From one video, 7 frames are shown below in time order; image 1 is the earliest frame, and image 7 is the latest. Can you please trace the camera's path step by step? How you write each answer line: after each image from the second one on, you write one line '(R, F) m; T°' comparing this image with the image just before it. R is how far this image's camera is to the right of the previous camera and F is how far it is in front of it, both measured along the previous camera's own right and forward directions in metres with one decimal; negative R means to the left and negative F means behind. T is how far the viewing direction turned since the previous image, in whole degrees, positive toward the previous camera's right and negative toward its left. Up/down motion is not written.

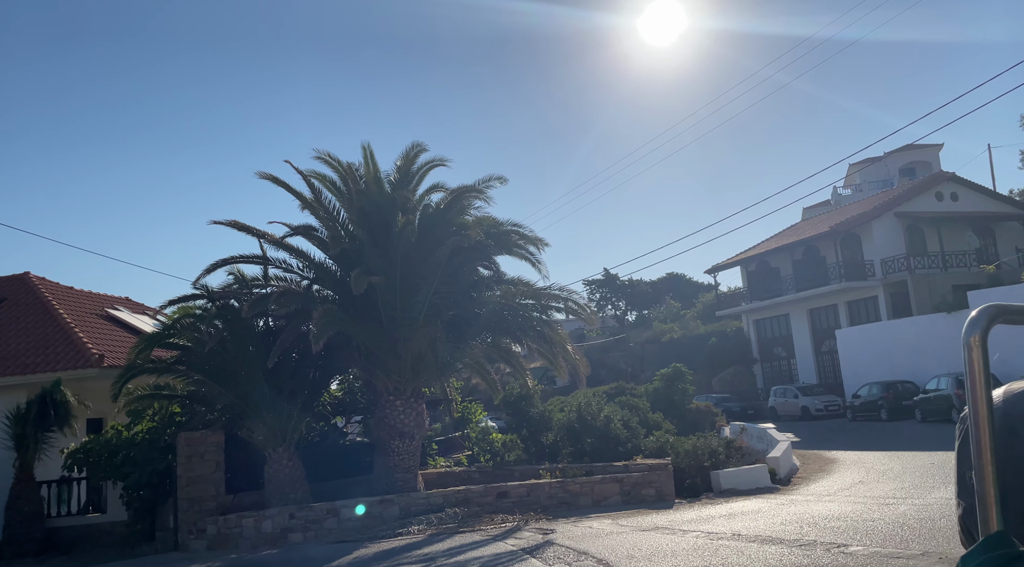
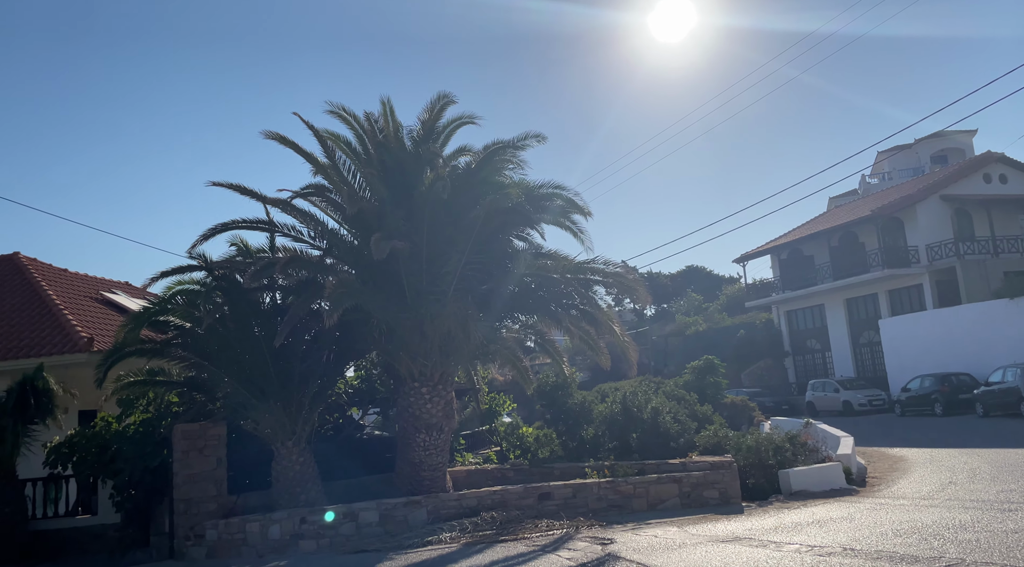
(-0.5, +1.8) m; -1°
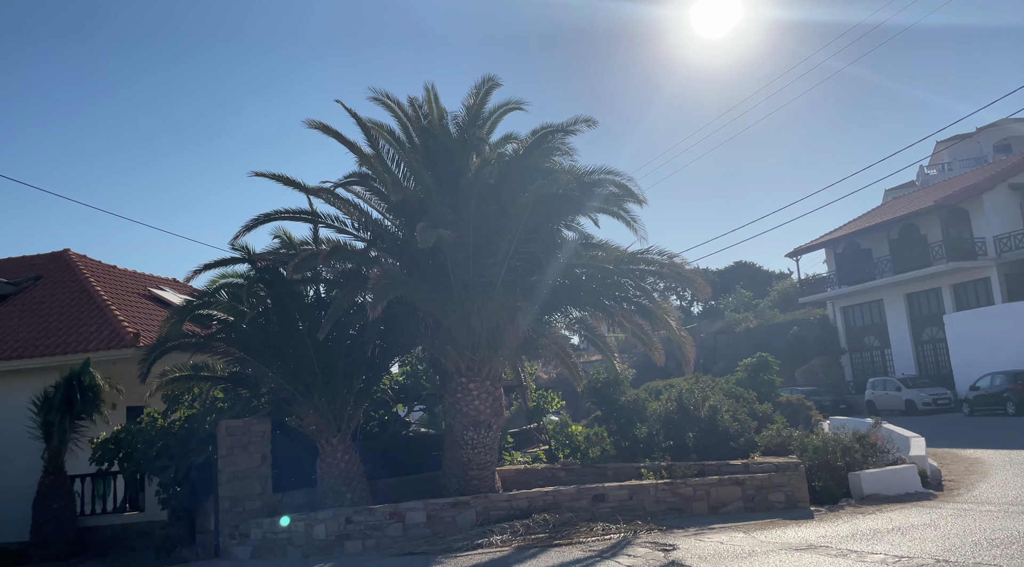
(-0.1, +0.5) m; -3°
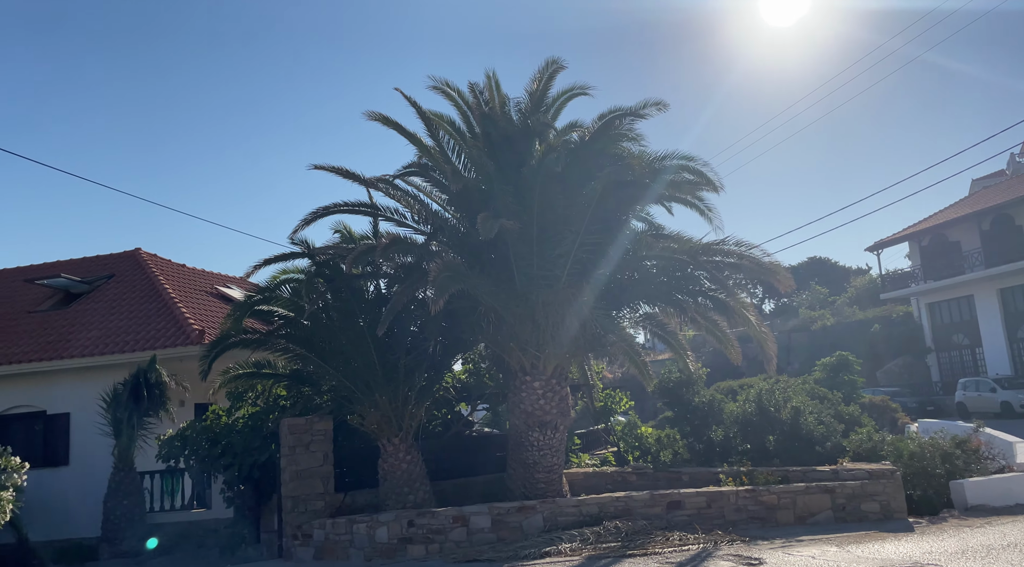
(0.0, +0.5) m; -5°
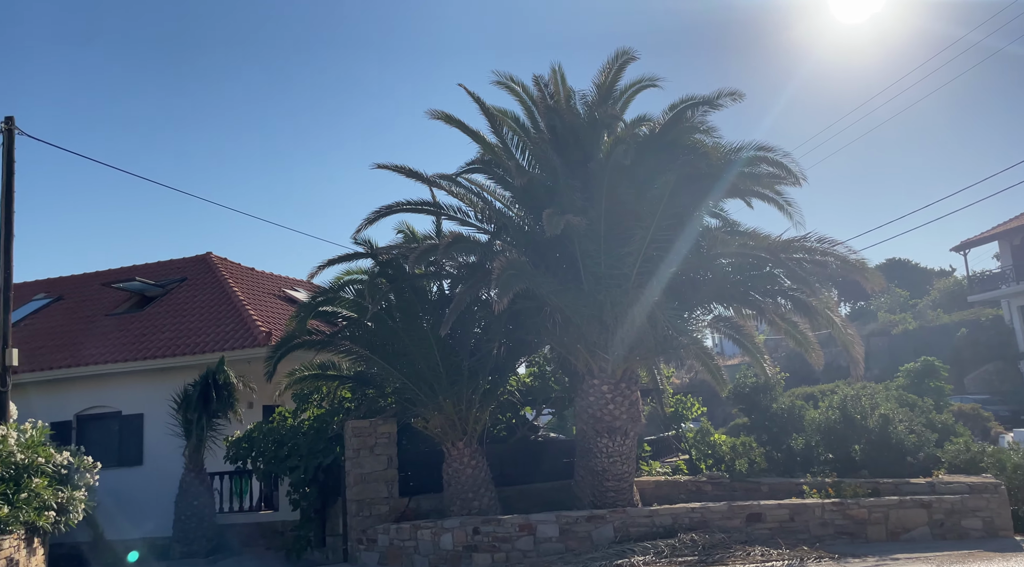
(0.0, +0.4) m; -5°
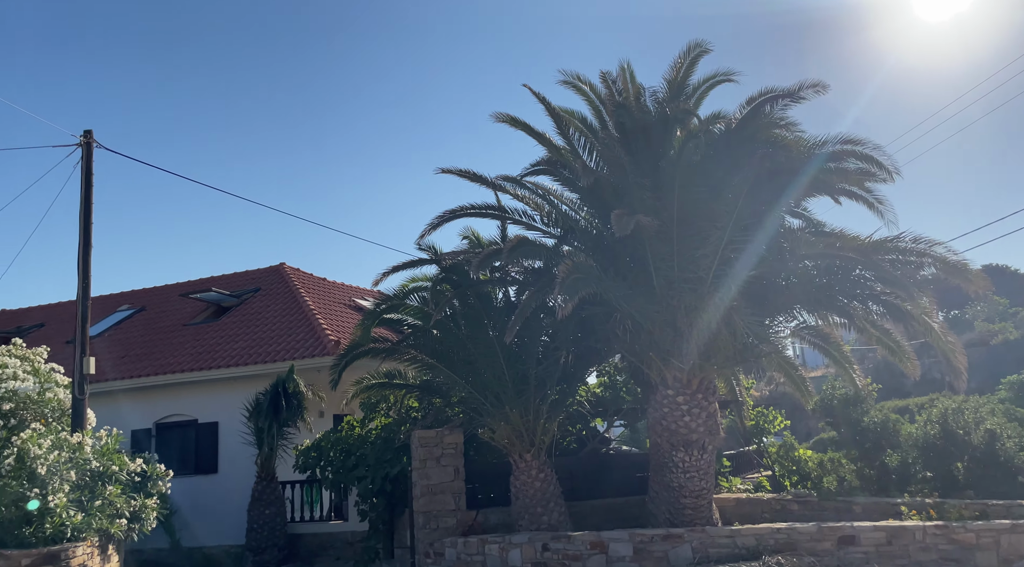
(+0.1, +0.4) m; -5°
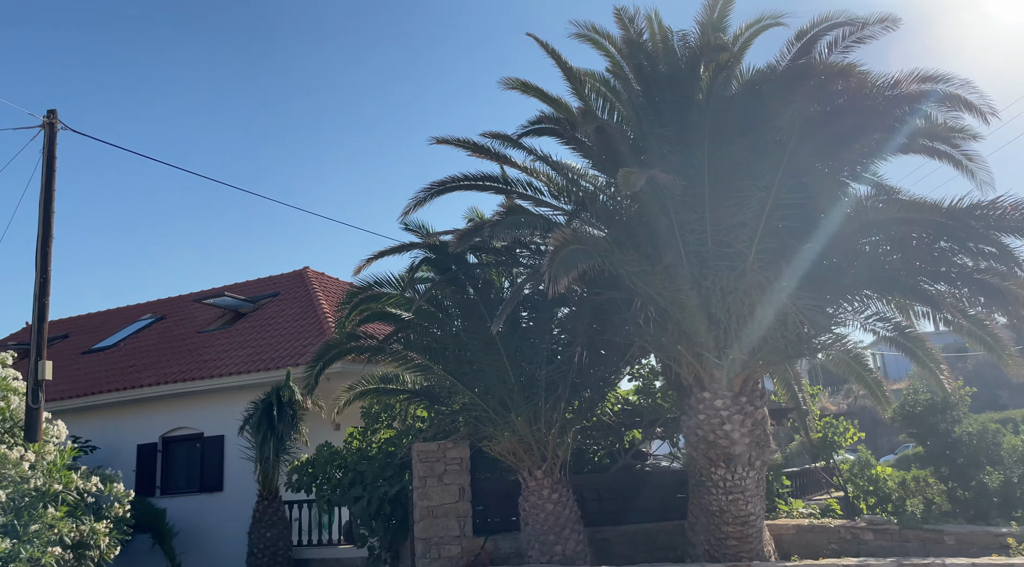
(+0.7, +1.7) m; -5°
